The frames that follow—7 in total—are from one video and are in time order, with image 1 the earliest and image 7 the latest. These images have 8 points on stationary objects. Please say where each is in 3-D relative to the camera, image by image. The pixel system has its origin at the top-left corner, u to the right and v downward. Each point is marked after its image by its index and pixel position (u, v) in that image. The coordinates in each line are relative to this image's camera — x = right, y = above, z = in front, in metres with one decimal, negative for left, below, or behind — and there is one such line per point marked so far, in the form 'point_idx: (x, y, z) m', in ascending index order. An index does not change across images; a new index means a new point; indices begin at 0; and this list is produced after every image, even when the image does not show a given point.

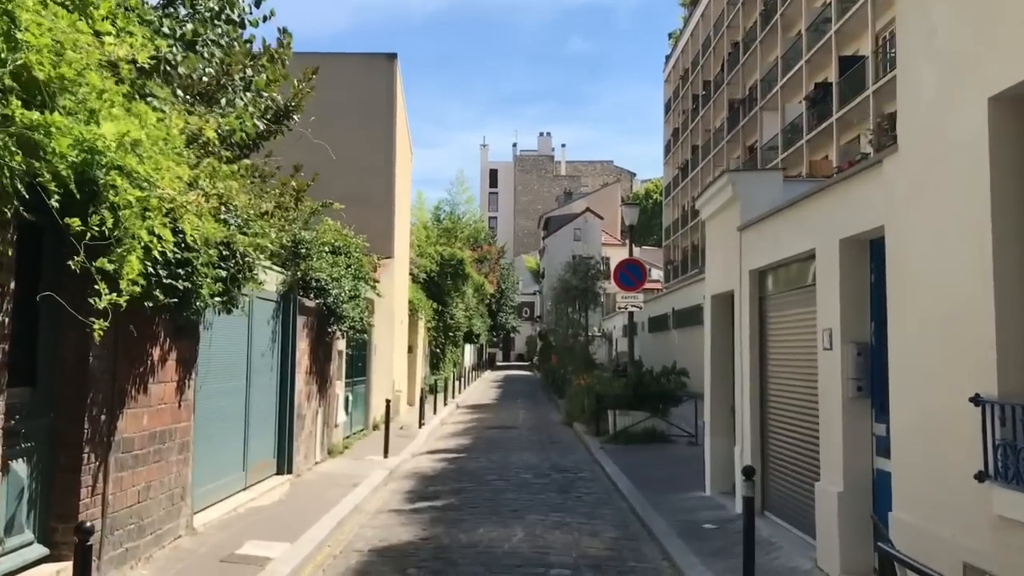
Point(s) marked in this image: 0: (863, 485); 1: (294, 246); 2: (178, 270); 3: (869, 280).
0: (+2.7, -1.5, +7.0) m
1: (-2.9, +0.6, +12.3) m
2: (-2.4, +0.1, +6.7) m
3: (+2.7, +0.1, +7.1) m
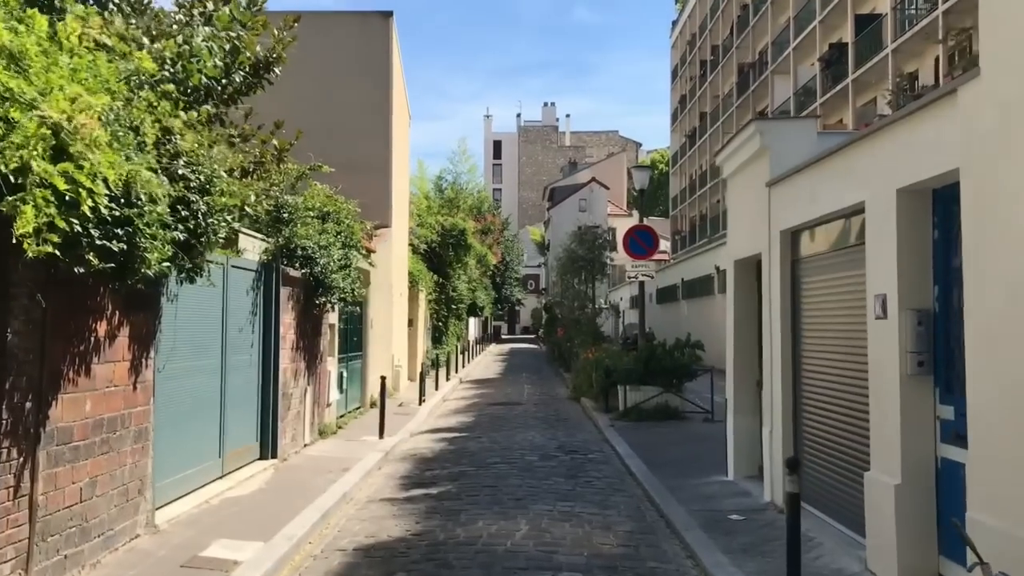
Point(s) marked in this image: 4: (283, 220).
0: (+2.7, -1.2, +6.0) m
1: (-2.9, +1.0, +11.3) m
2: (-2.4, +0.3, +5.6) m
3: (+2.7, +0.3, +6.1) m
4: (-2.8, +0.9, +11.4) m
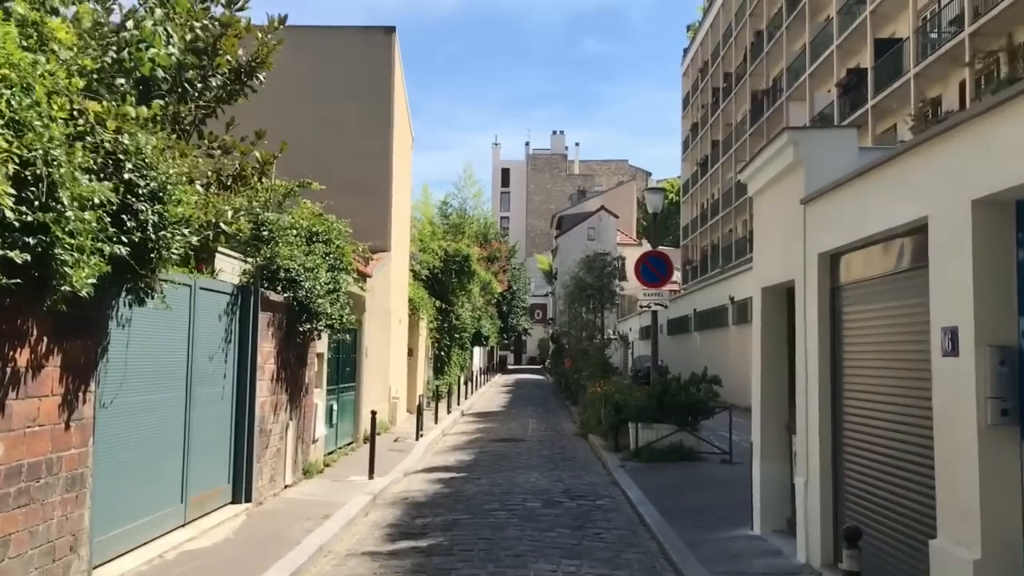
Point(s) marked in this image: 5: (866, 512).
0: (+2.6, -1.4, +4.9) m
1: (-2.9, +0.7, +10.3) m
2: (-2.4, +0.2, +4.6) m
3: (+2.7, +0.2, +5.0) m
4: (-2.8, +0.6, +10.4) m
5: (+2.6, -1.6, +6.8) m
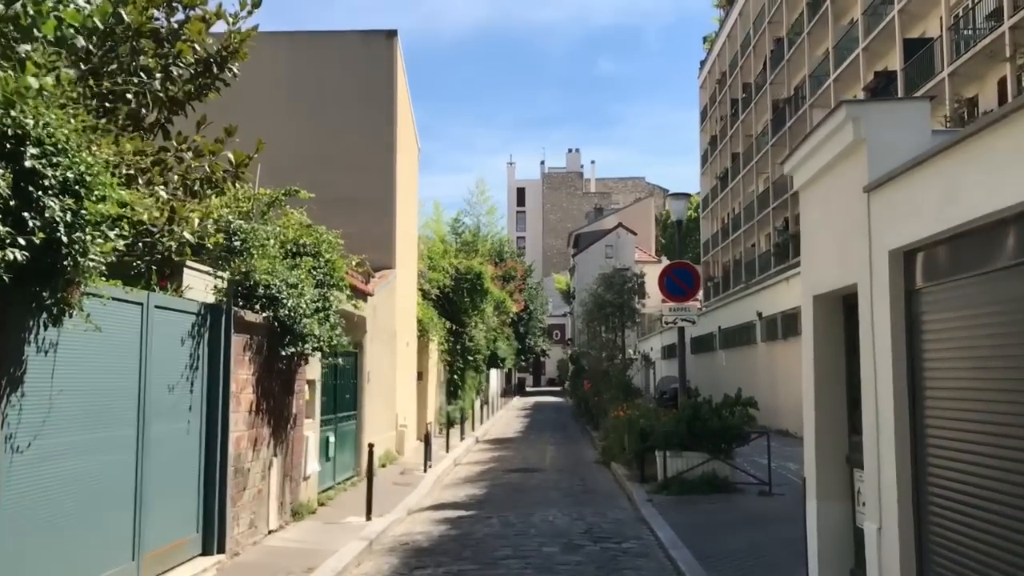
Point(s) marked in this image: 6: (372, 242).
0: (+2.6, -1.3, +3.5) m
1: (-2.8, +0.5, +9.1) m
2: (-2.5, +0.2, +3.4) m
3: (+2.7, +0.2, +3.7) m
4: (-2.7, +0.4, +9.2) m
5: (+2.6, -1.6, +5.4) m
6: (-2.8, +0.9, +18.6) m
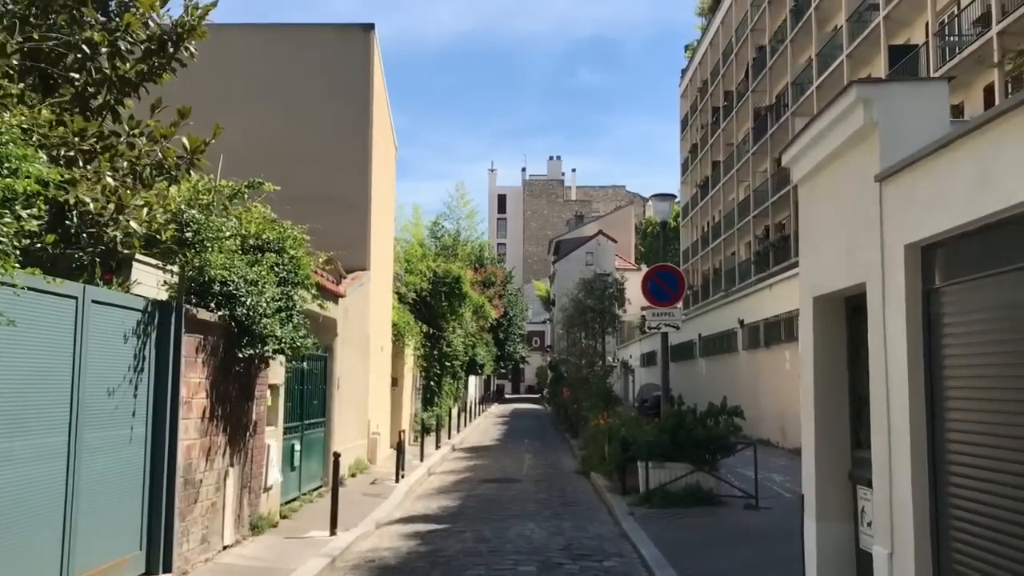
0: (+2.5, -1.3, +2.9) m
1: (-3.0, +0.5, +8.4) m
2: (-2.5, +0.3, +2.7) m
3: (+2.6, +0.2, +3.1) m
4: (-2.9, +0.4, +8.5) m
5: (+2.5, -1.6, +4.8) m
6: (-3.2, +0.9, +17.9) m
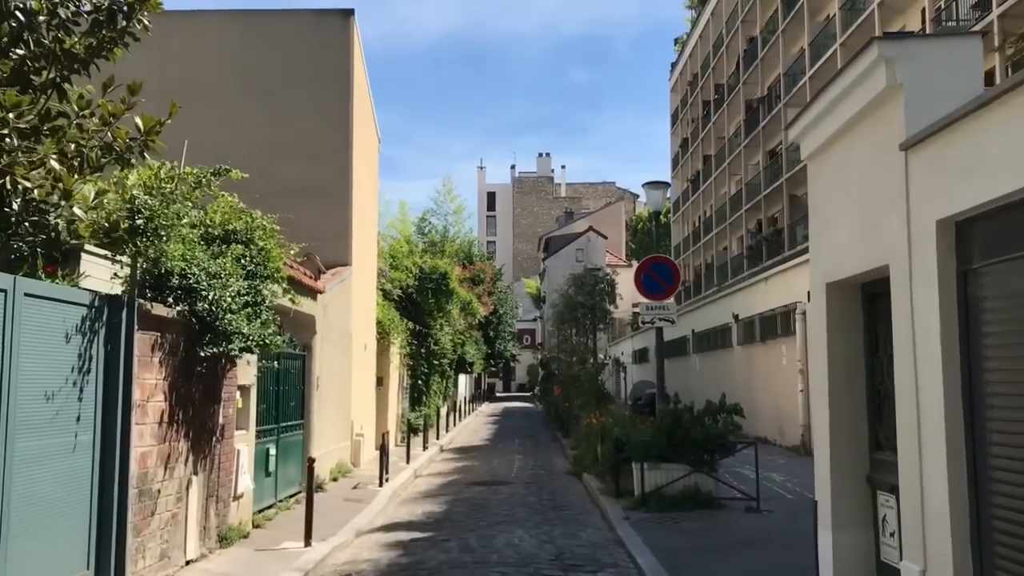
0: (+2.5, -1.2, +2.3) m
1: (-3.2, +0.6, +7.6) m
2: (-2.6, +0.3, +2.0) m
3: (+2.5, +0.3, +2.4) m
4: (-3.1, +0.5, +7.8) m
5: (+2.4, -1.5, +4.1) m
6: (-3.4, +1.0, +17.1) m
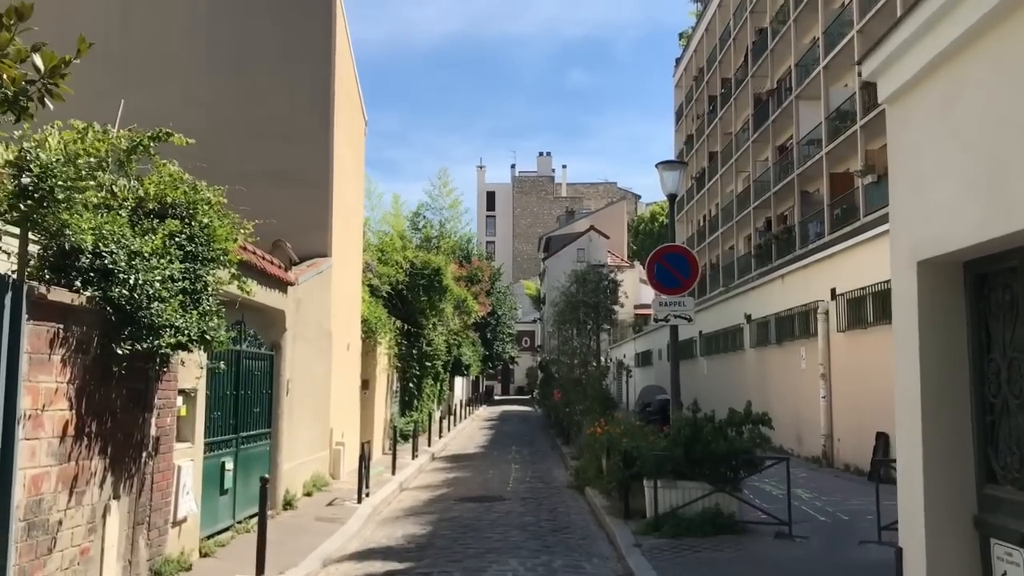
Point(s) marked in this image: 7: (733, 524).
0: (+2.4, -1.1, +0.7) m
1: (-3.2, +0.7, +6.1) m
2: (-2.7, +0.5, +0.4) m
3: (+2.5, +0.4, +0.8) m
4: (-3.1, +0.6, +6.2) m
5: (+2.3, -1.4, +2.5) m
6: (-3.5, +1.1, +15.5) m
7: (+2.5, -2.7, +10.6) m
